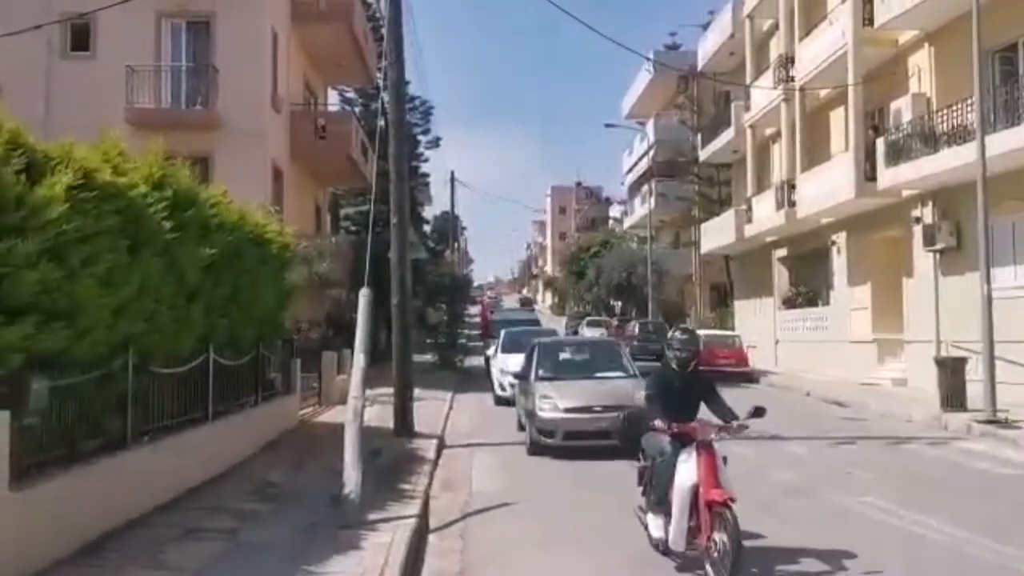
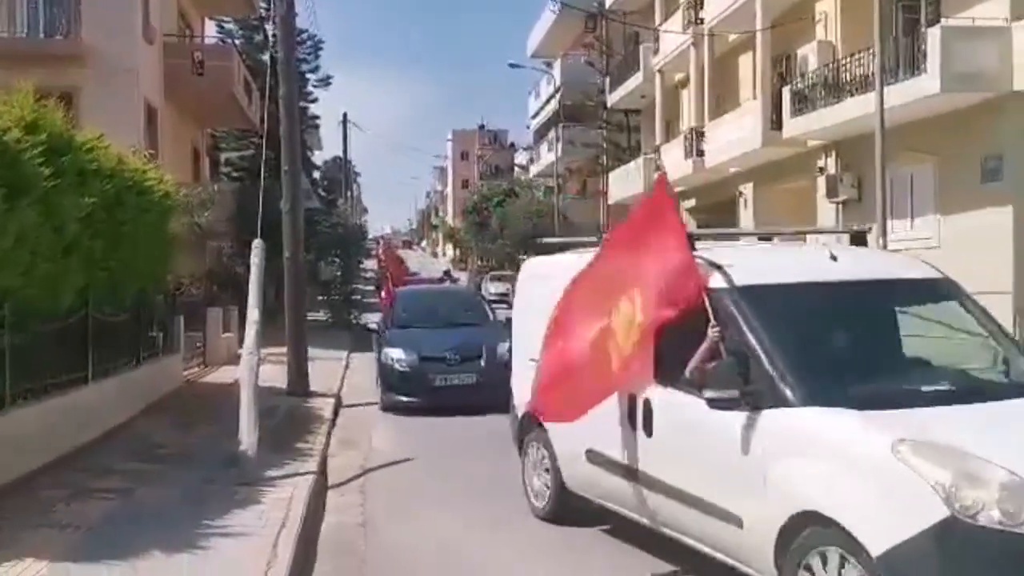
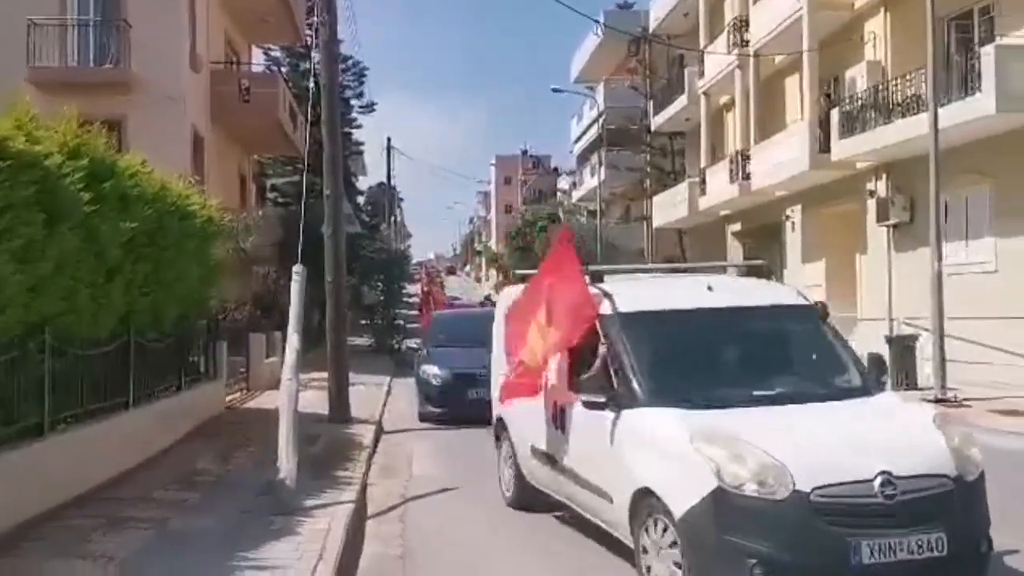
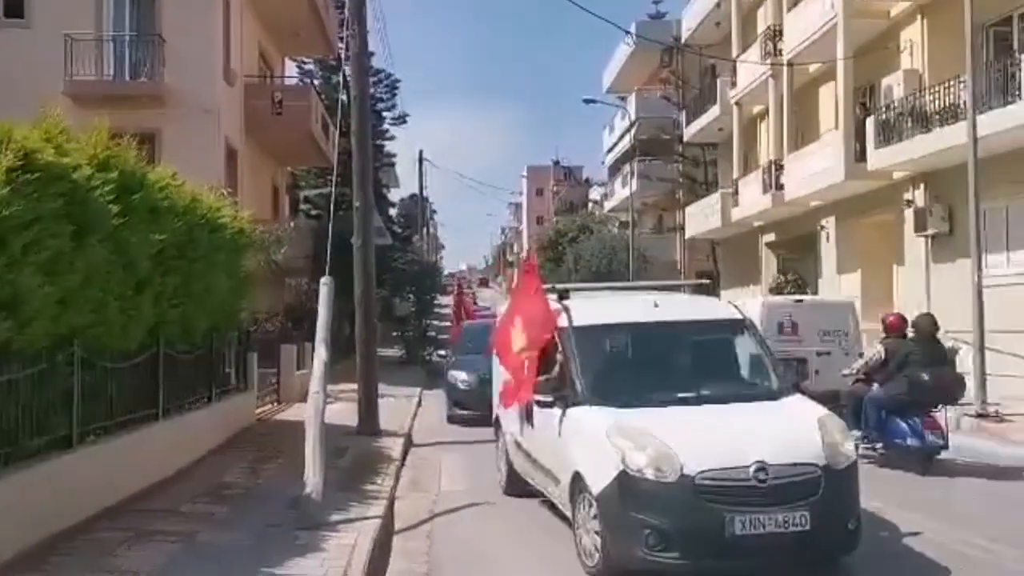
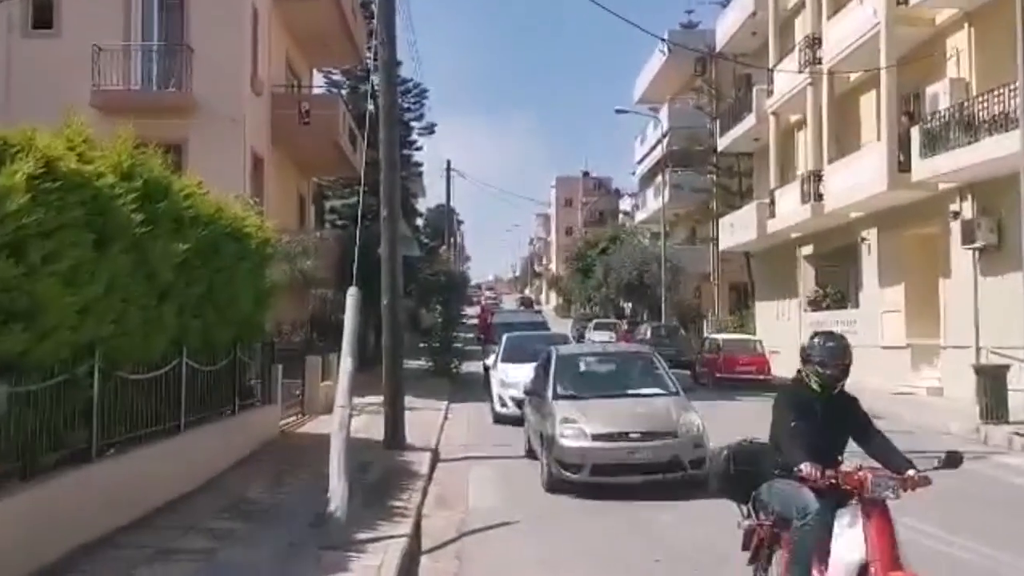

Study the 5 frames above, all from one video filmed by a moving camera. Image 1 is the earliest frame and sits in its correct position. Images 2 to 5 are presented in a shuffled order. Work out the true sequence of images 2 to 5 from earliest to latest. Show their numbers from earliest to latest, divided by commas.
5, 4, 3, 2
